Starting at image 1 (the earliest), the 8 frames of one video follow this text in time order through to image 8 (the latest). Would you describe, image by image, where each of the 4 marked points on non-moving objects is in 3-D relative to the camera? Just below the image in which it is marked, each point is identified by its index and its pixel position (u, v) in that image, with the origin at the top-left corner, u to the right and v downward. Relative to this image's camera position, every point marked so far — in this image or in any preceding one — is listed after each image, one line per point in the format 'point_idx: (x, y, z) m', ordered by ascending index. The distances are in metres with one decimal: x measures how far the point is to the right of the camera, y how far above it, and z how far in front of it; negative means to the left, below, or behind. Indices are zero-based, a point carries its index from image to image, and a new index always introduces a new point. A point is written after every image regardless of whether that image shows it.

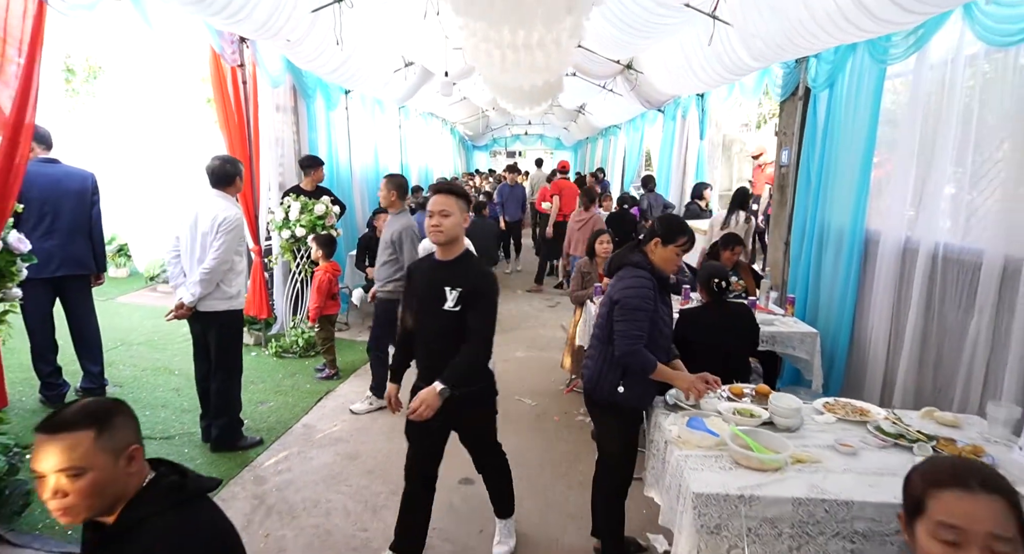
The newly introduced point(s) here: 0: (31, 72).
0: (-2.2, +0.9, +2.4) m
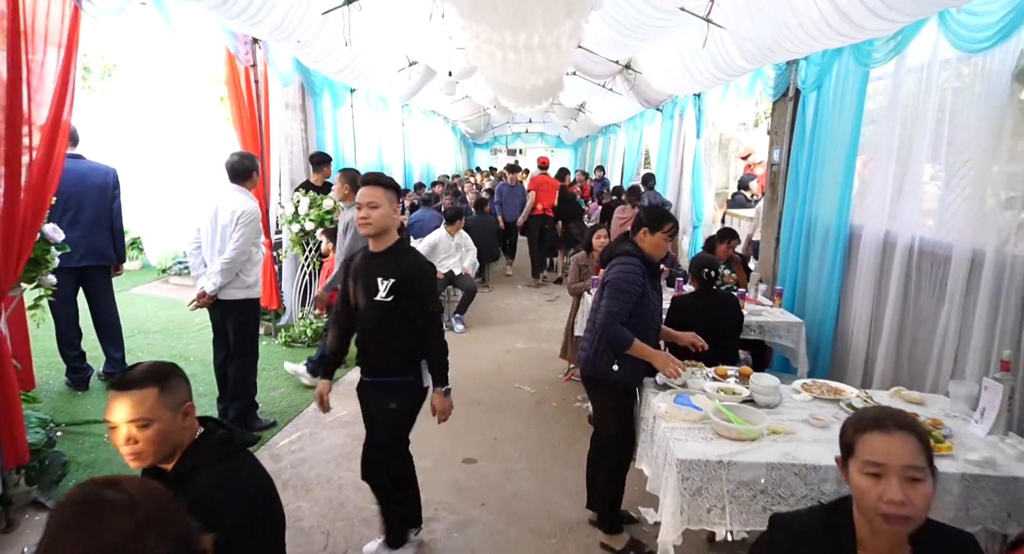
0: (-2.2, +1.0, +2.6) m
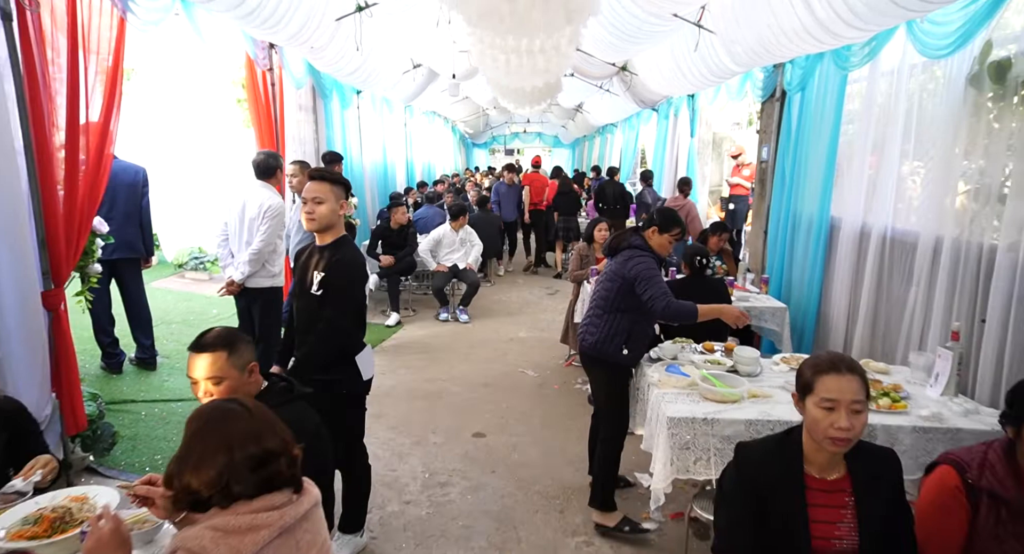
0: (-2.1, +1.0, +2.9) m
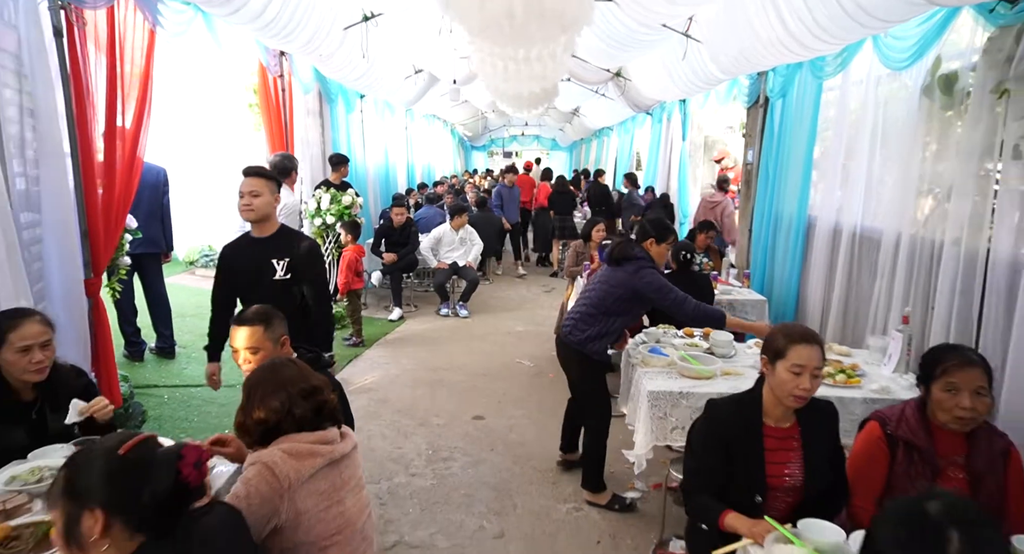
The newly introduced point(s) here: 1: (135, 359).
0: (-2.1, +1.1, +3.2) m
1: (-2.9, -0.6, +4.2) m
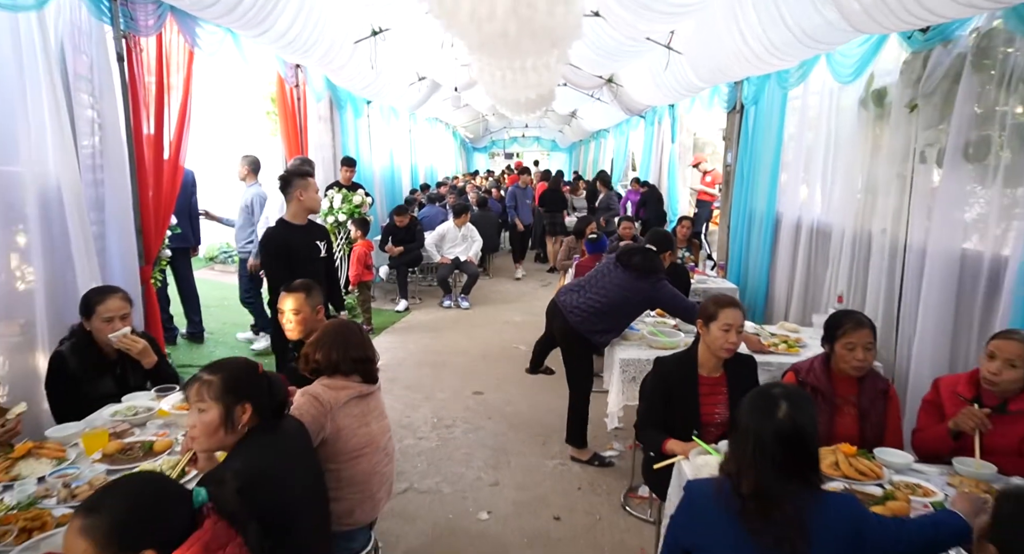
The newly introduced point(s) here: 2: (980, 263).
0: (-2.2, +1.2, +3.6) m
1: (-3.0, -0.6, +4.7) m
2: (+2.2, +0.1, +2.5) m
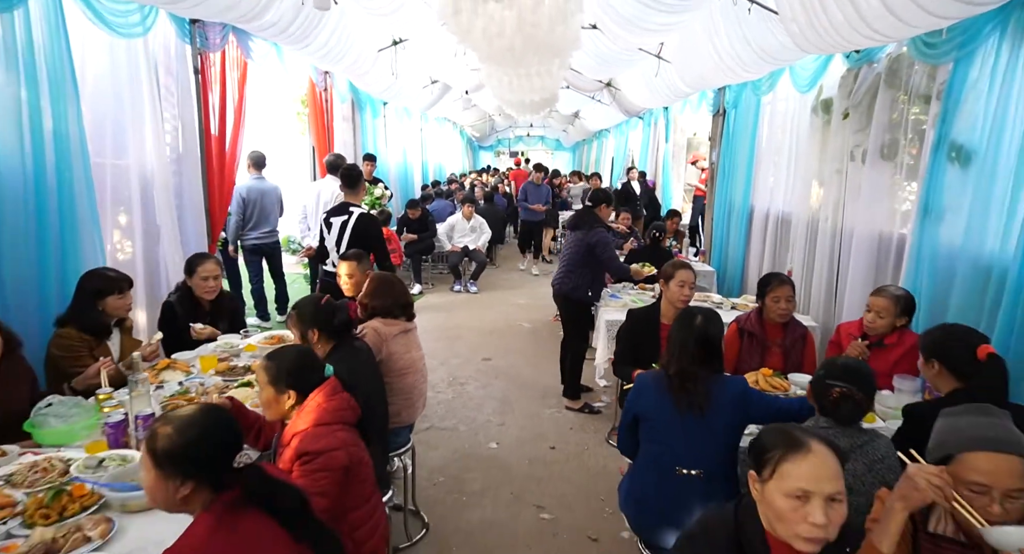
0: (-2.1, +1.3, +4.3) m
1: (-2.9, -0.4, +5.3) m
2: (+2.2, +0.2, +3.1) m
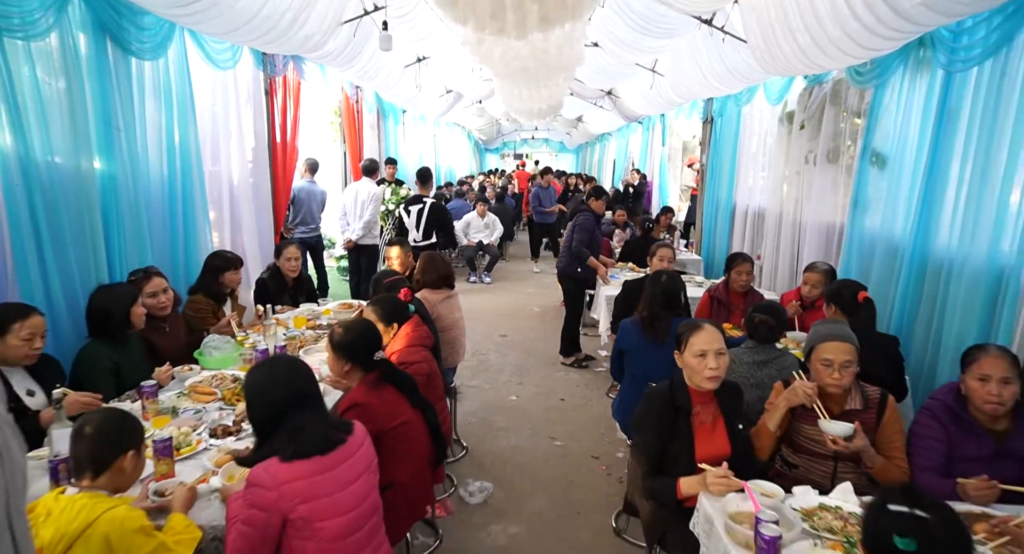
0: (-2.0, +1.5, +5.1) m
1: (-2.8, -0.3, +6.1) m
2: (+2.3, +0.3, +3.9) m
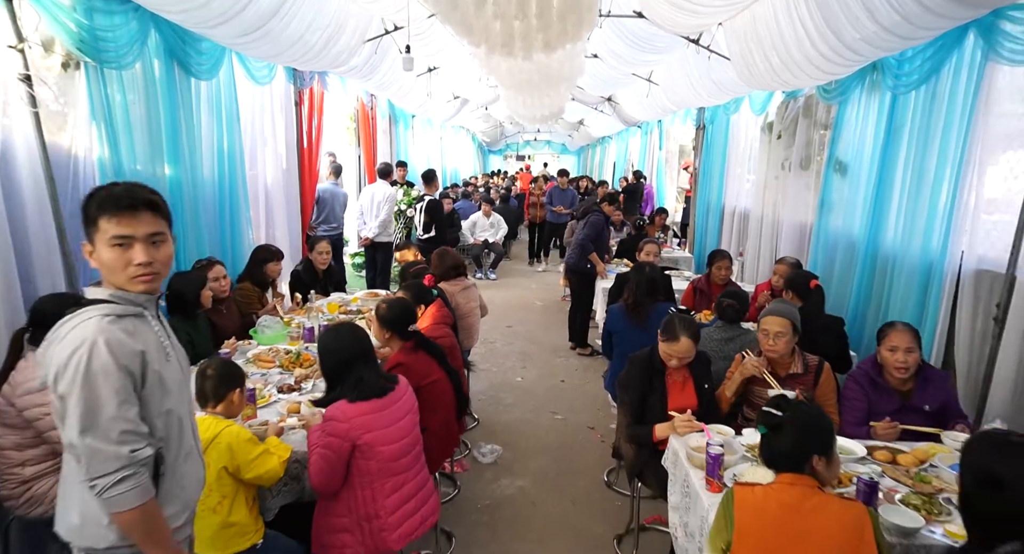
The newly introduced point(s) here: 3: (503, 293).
0: (-2.0, +1.5, +5.5) m
1: (-2.7, -0.2, +6.6) m
2: (+2.4, +0.4, +4.3) m
3: (-0.1, -0.2, +7.6) m
